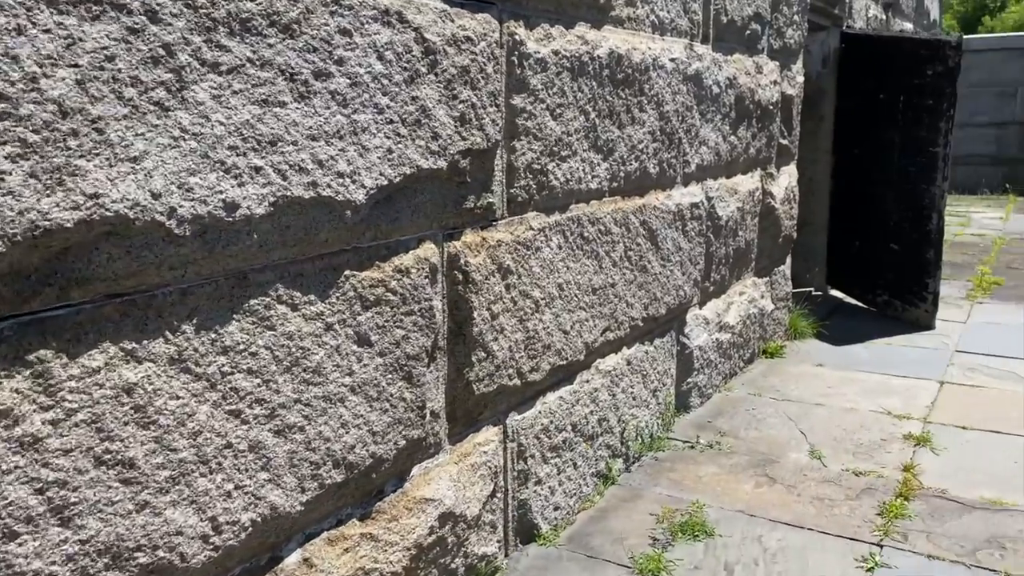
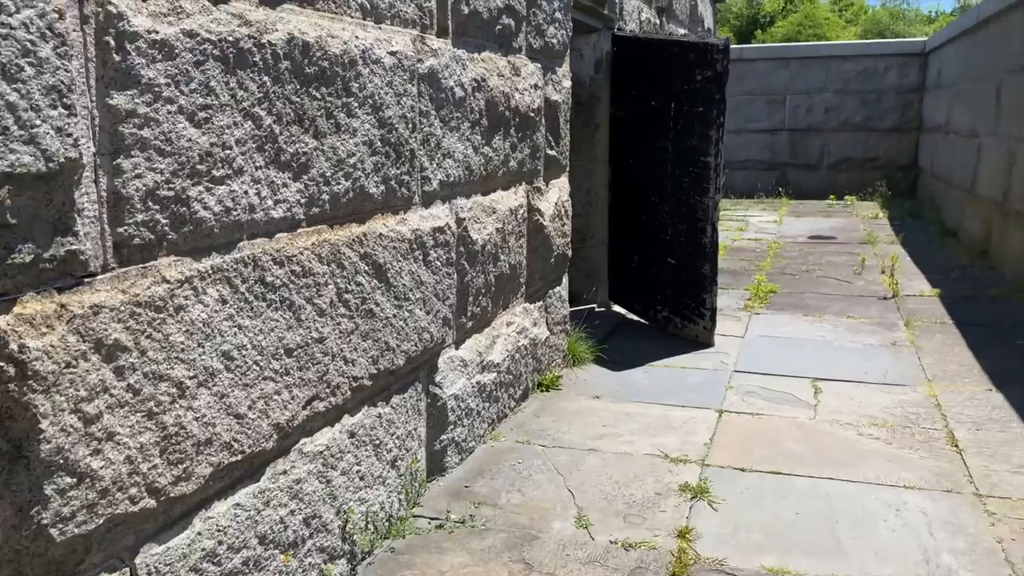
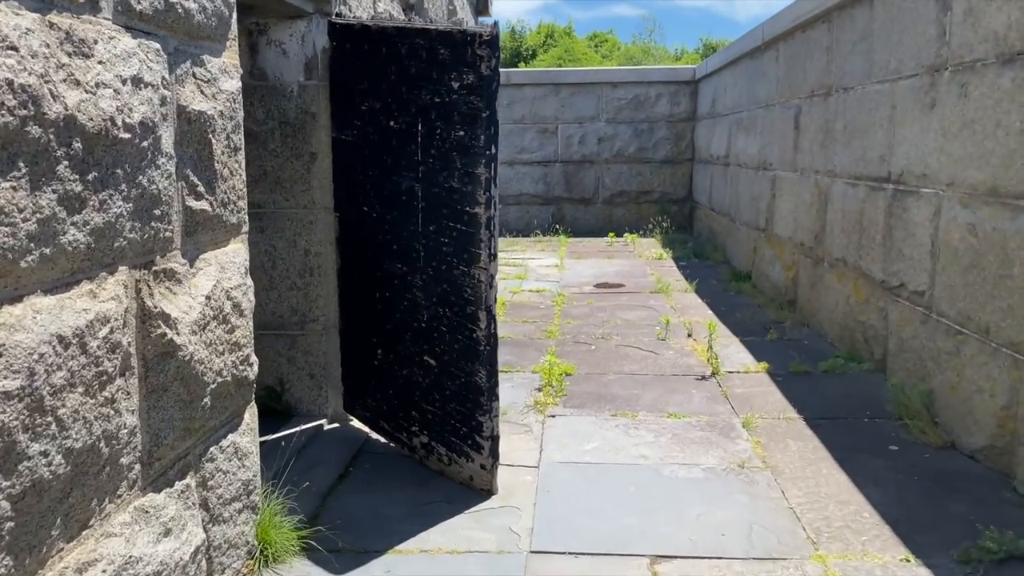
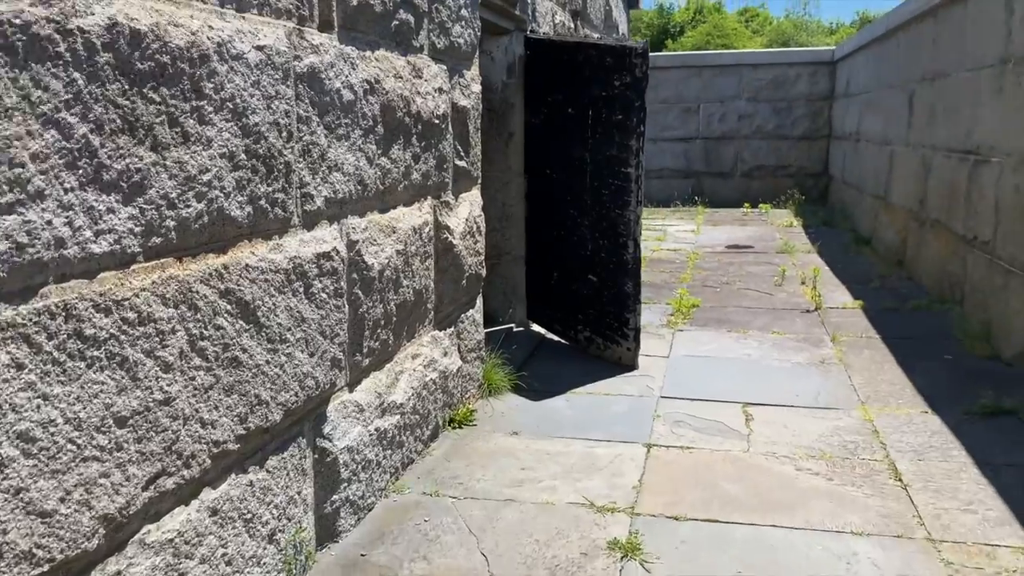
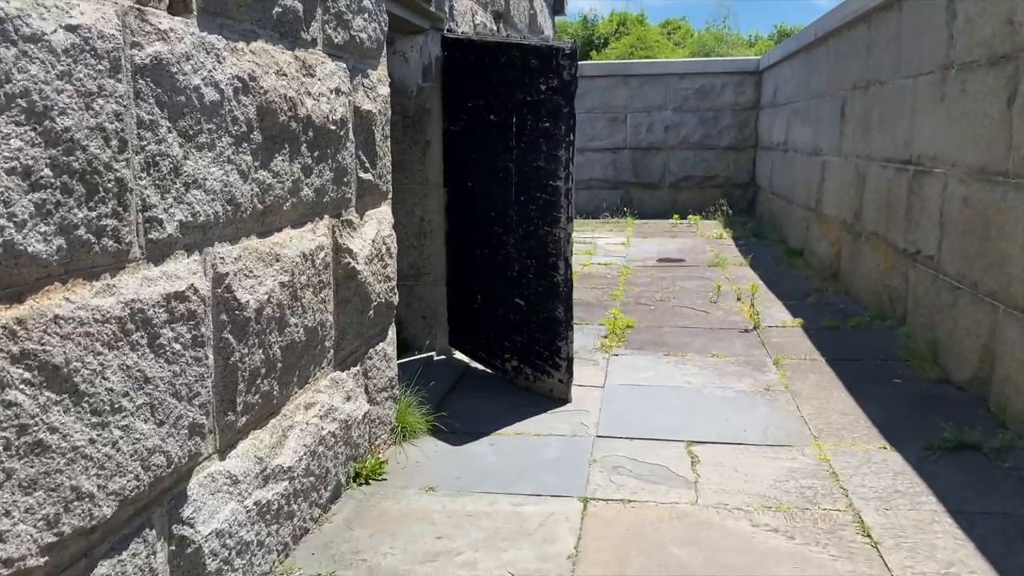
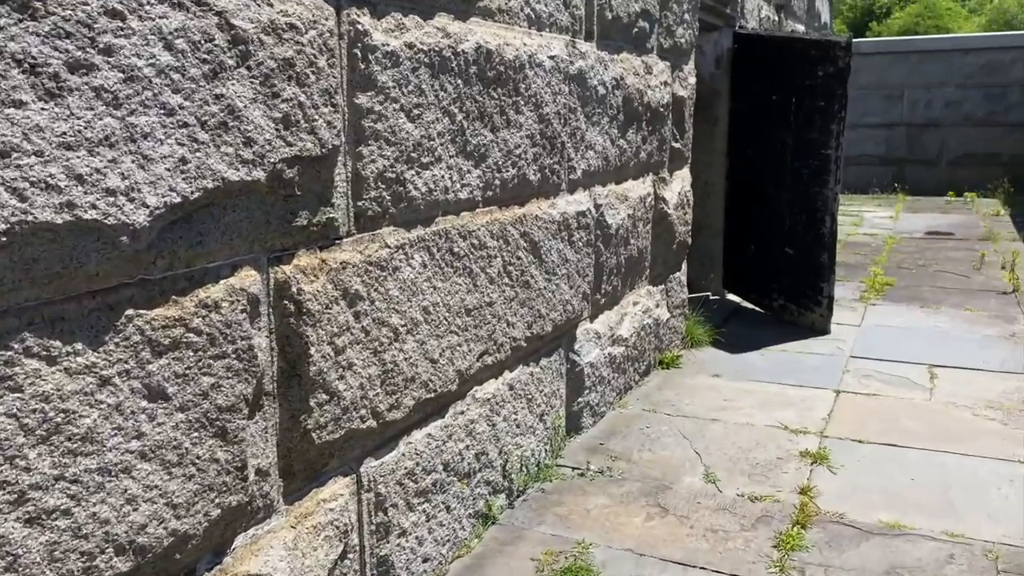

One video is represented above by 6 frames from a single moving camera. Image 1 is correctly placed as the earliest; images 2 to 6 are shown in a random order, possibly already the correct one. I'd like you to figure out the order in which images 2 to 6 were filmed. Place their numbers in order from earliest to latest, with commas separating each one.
6, 2, 4, 5, 3
